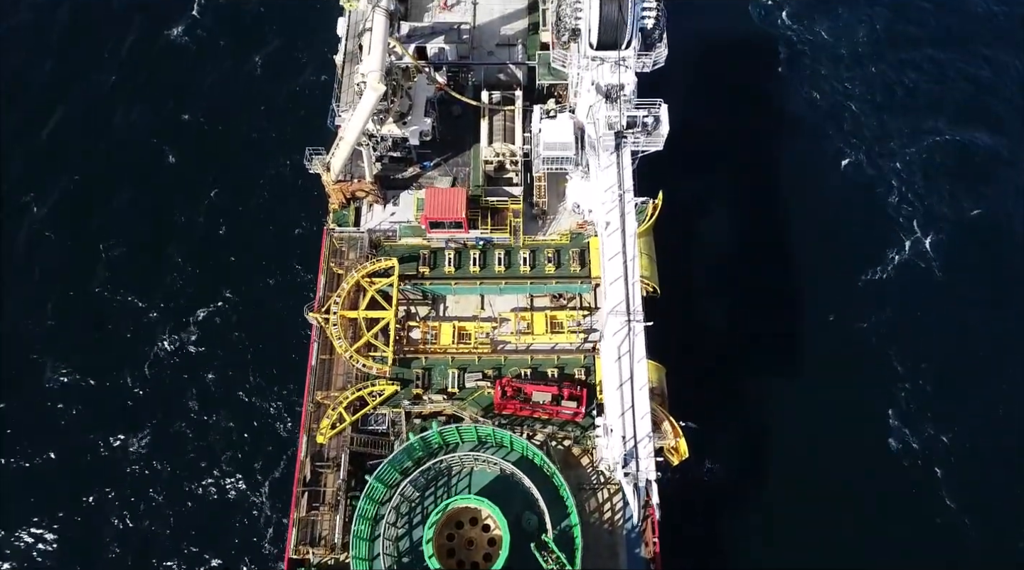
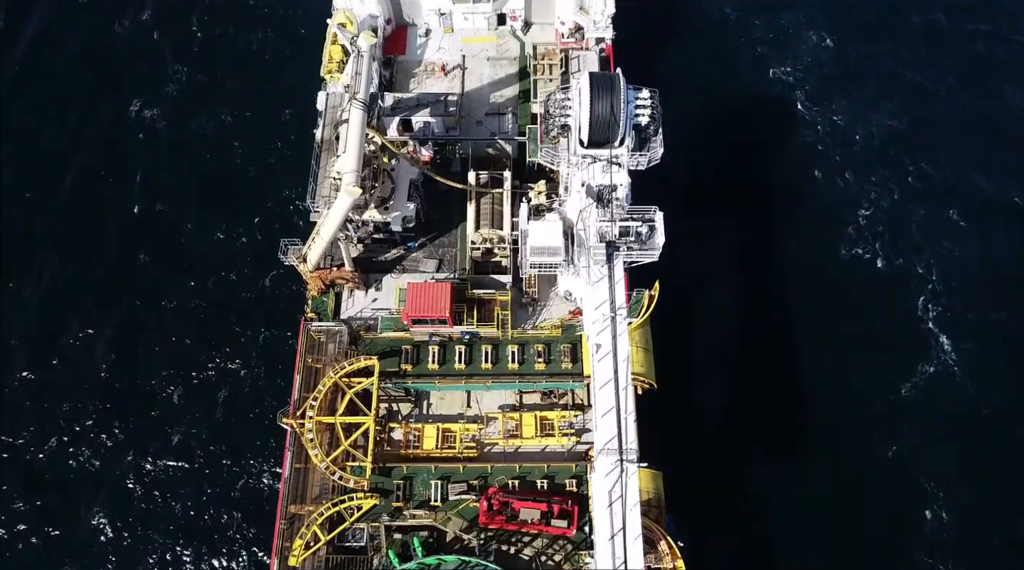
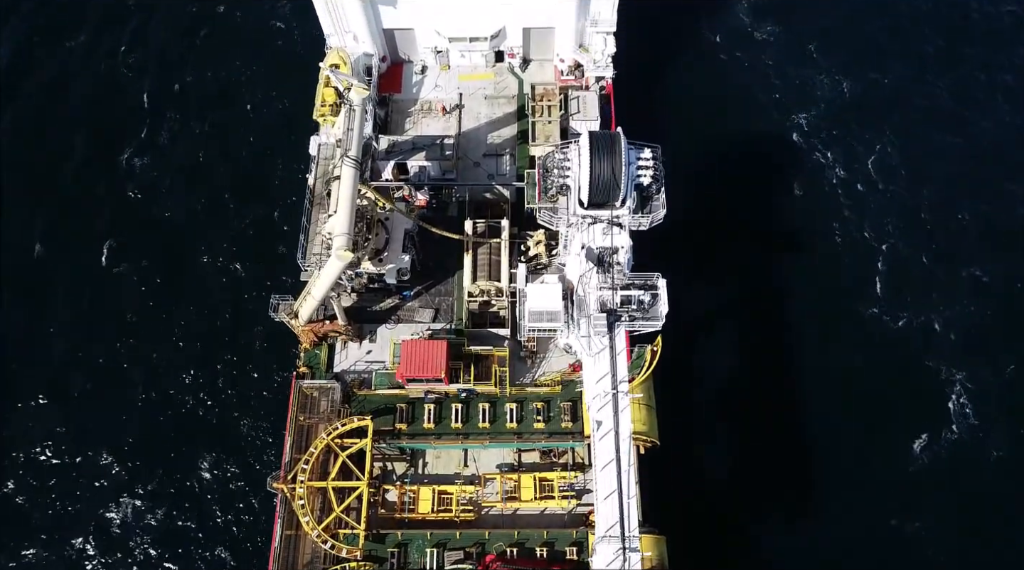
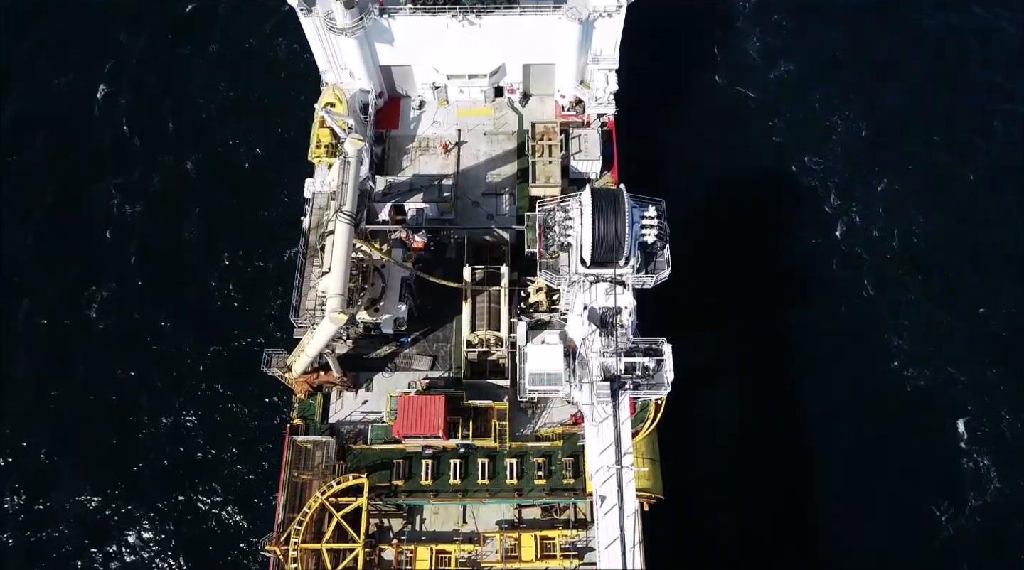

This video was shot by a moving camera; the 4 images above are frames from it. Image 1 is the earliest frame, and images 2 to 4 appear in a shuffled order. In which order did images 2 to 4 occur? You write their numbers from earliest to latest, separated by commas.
2, 3, 4
